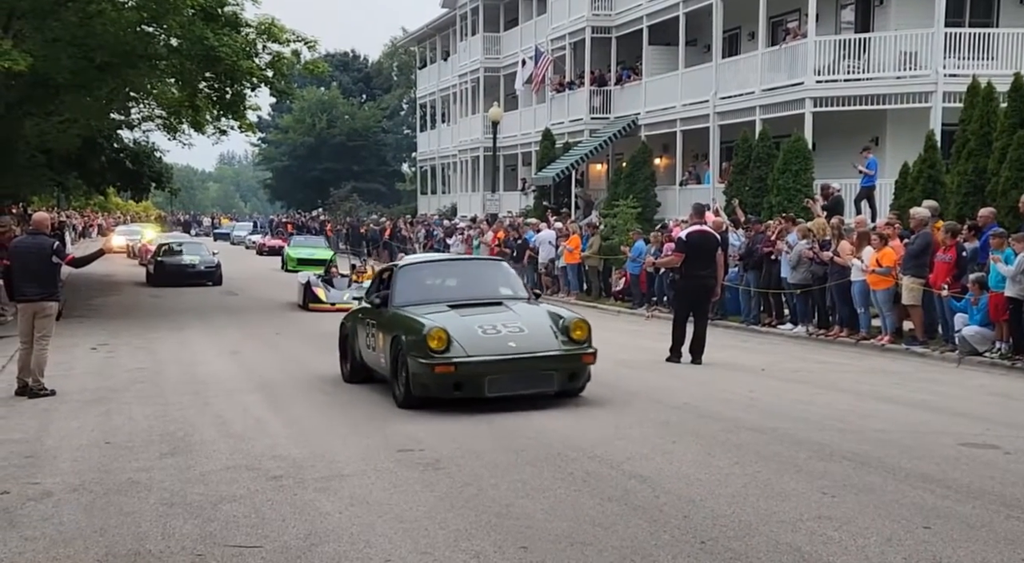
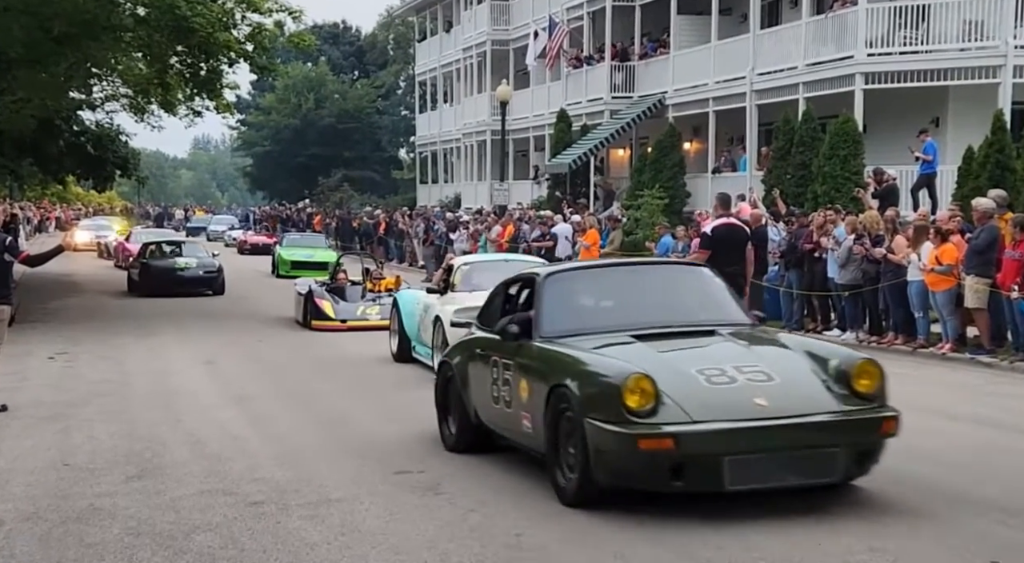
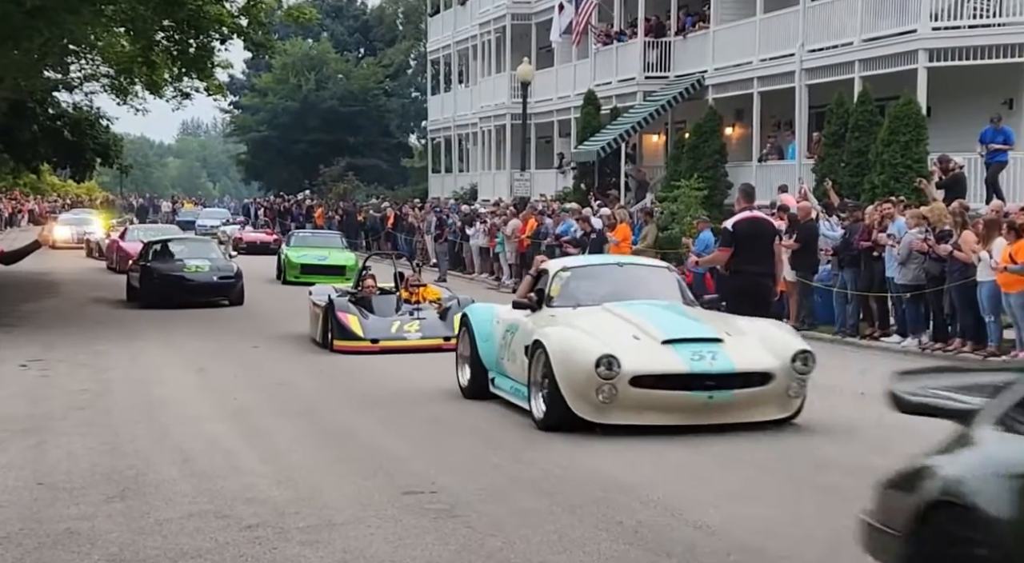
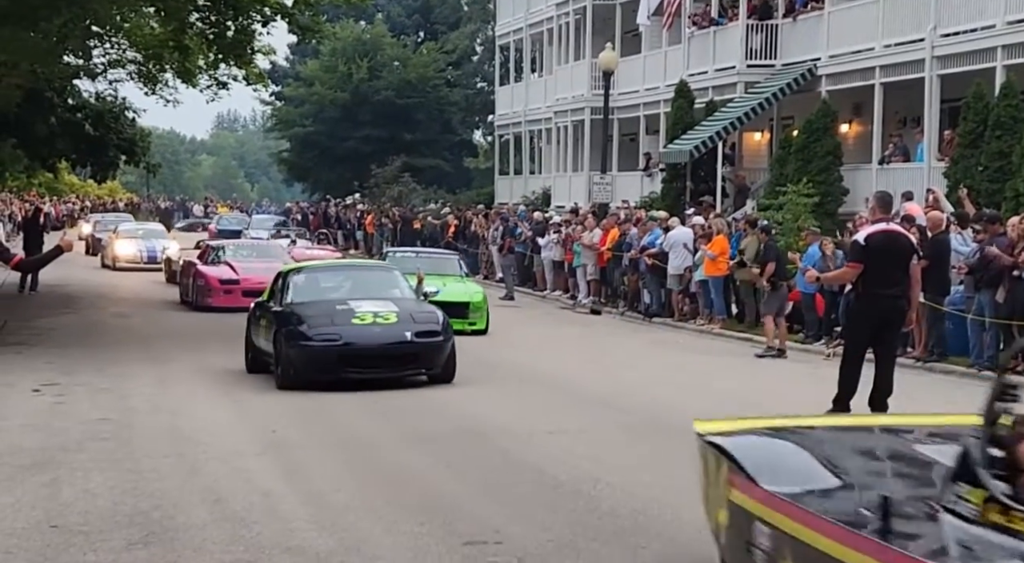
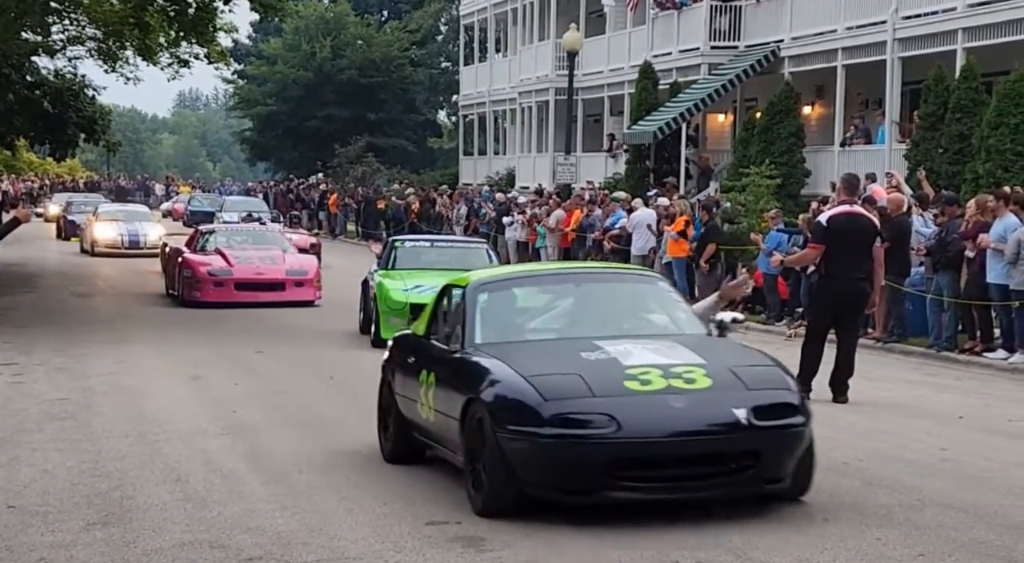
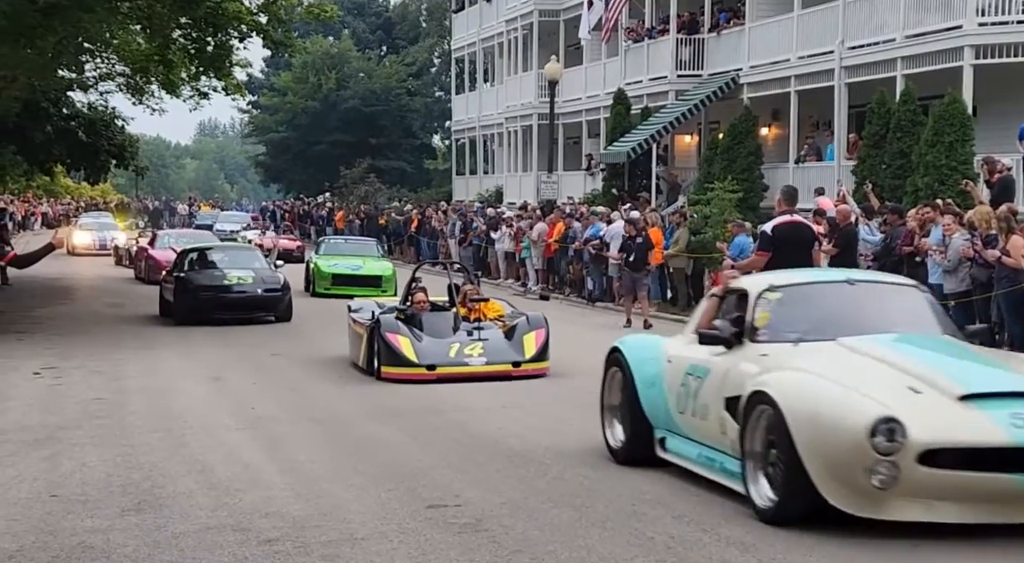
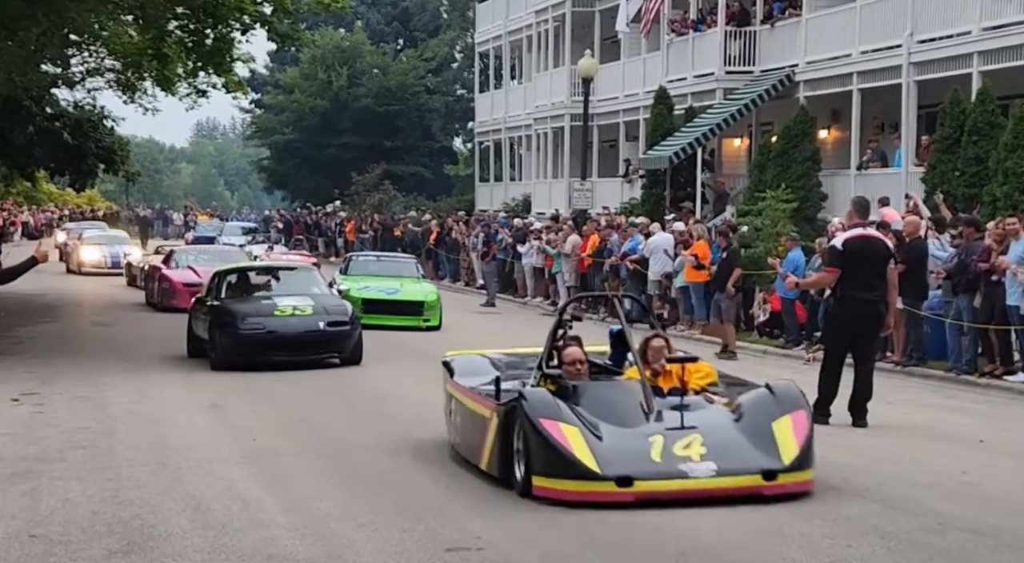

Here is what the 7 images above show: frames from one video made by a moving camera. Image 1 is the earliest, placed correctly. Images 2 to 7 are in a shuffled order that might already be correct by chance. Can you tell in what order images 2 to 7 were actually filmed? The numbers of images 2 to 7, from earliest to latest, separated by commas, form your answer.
2, 3, 6, 7, 4, 5
